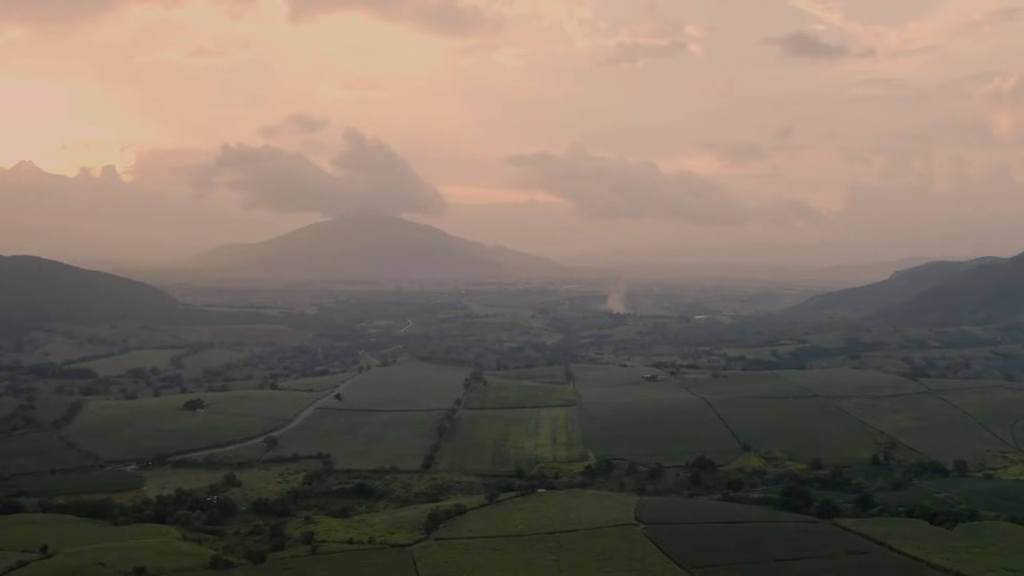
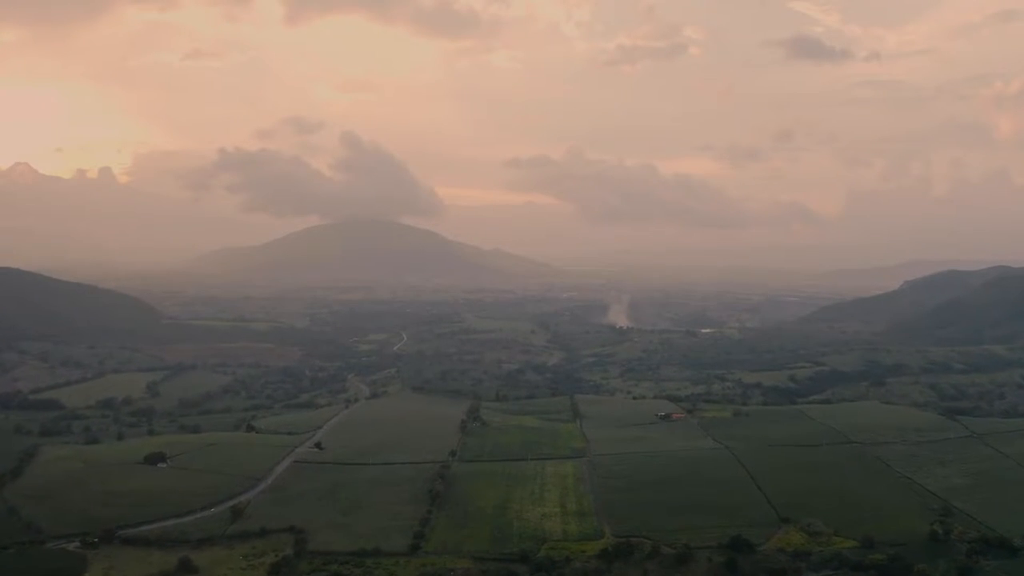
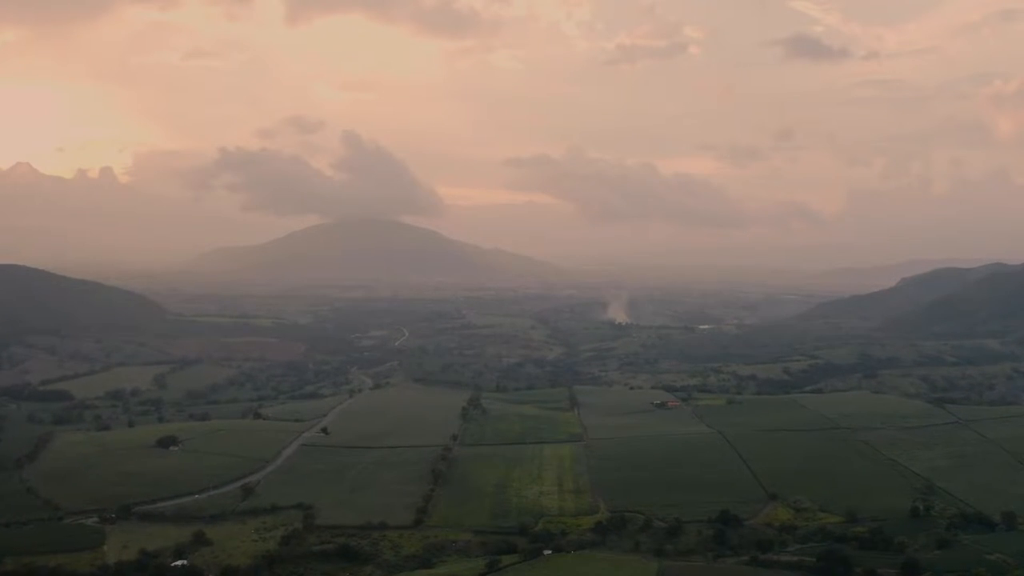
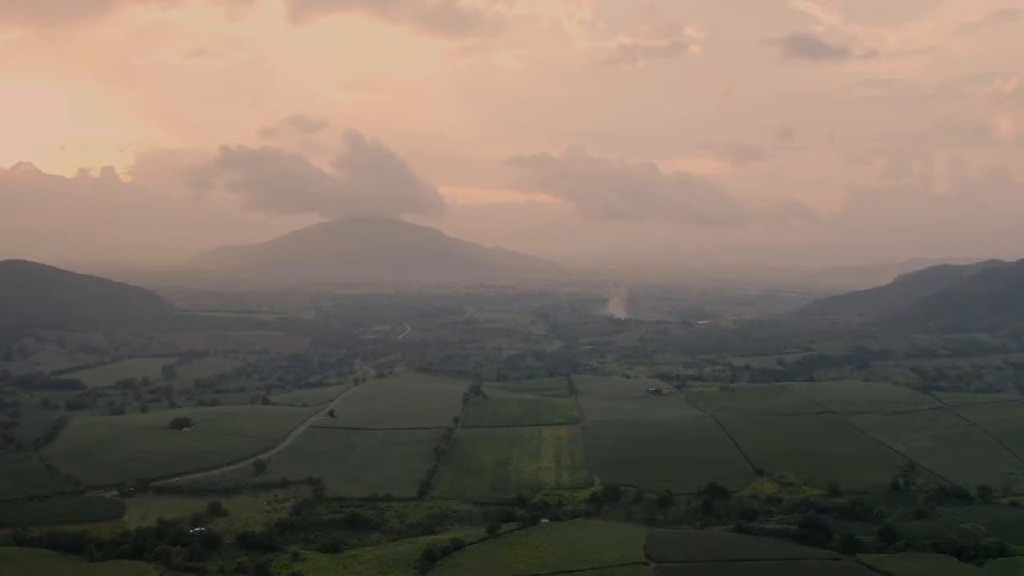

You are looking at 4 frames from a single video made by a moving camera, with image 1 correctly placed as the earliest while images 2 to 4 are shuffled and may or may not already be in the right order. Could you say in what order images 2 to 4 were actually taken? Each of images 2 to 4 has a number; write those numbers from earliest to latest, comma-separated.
4, 3, 2
